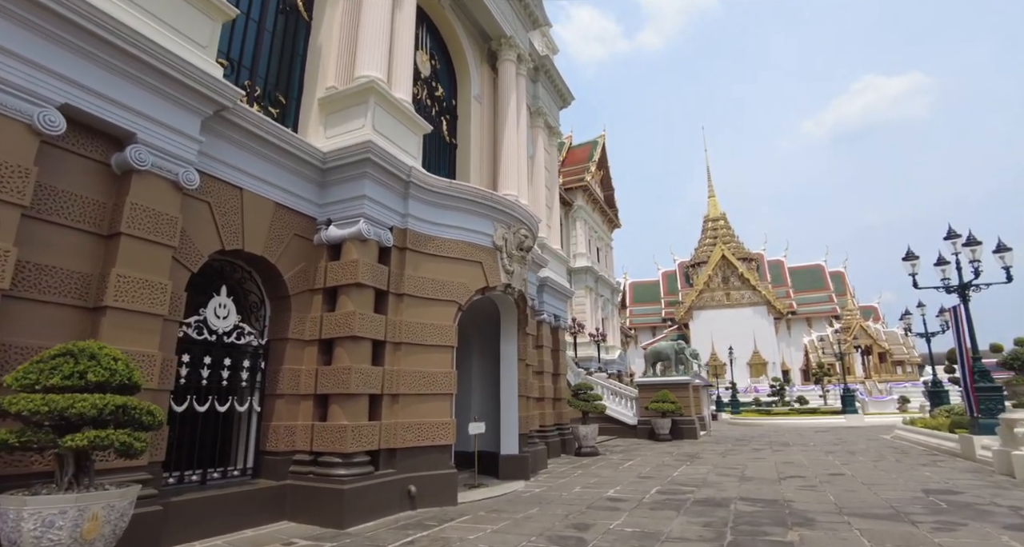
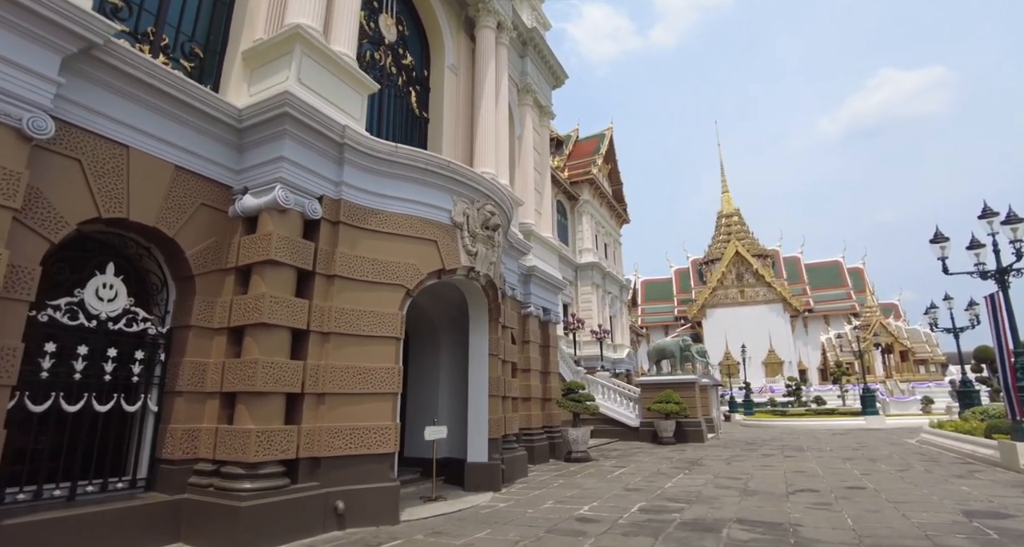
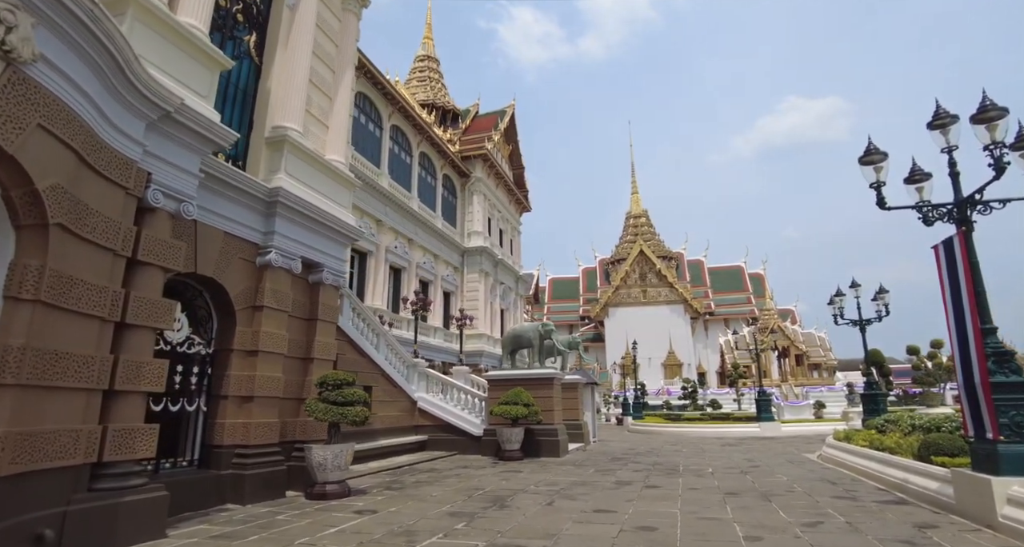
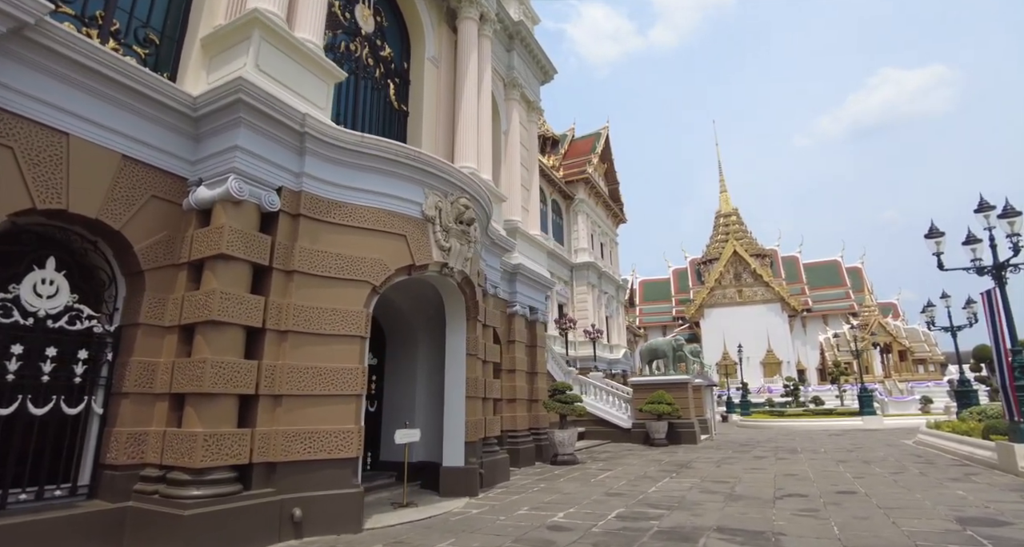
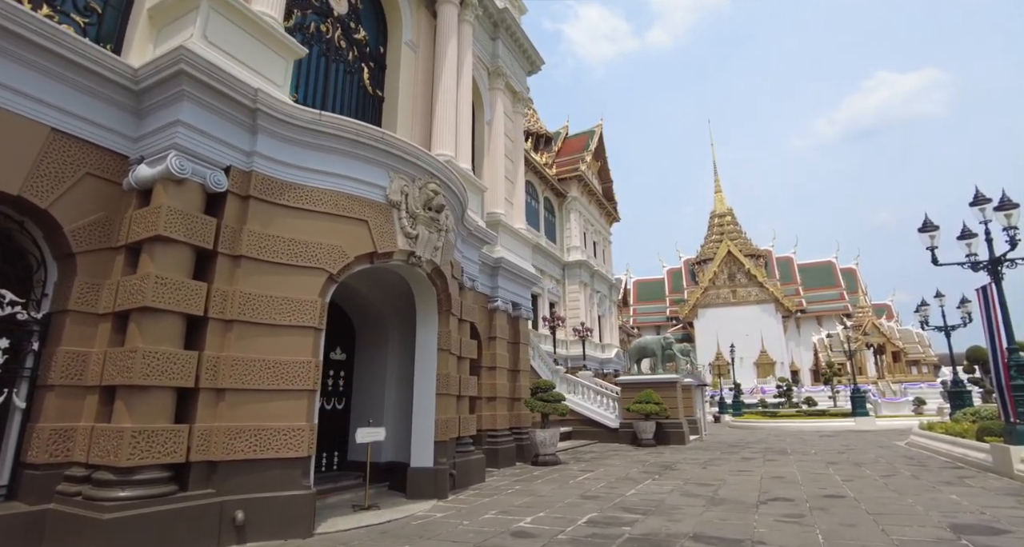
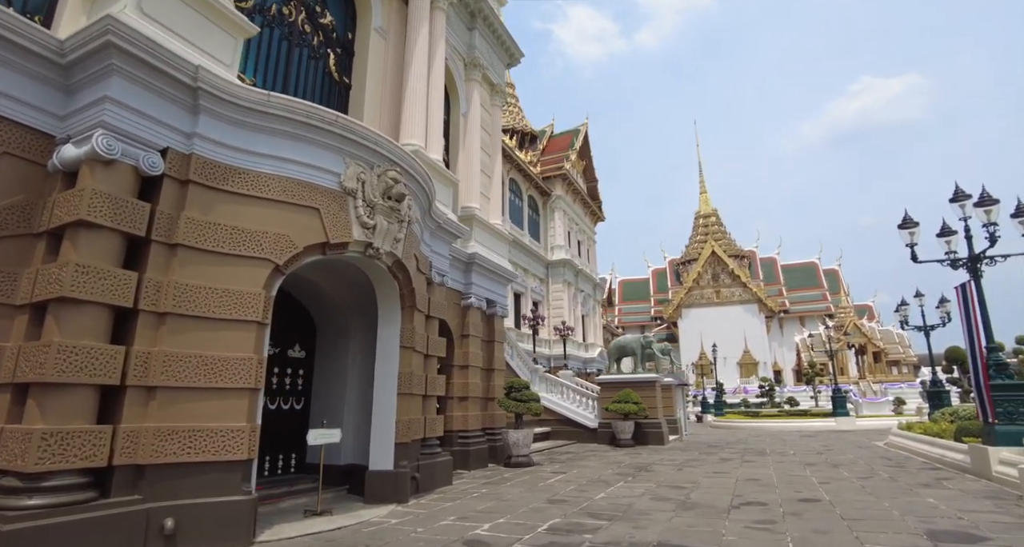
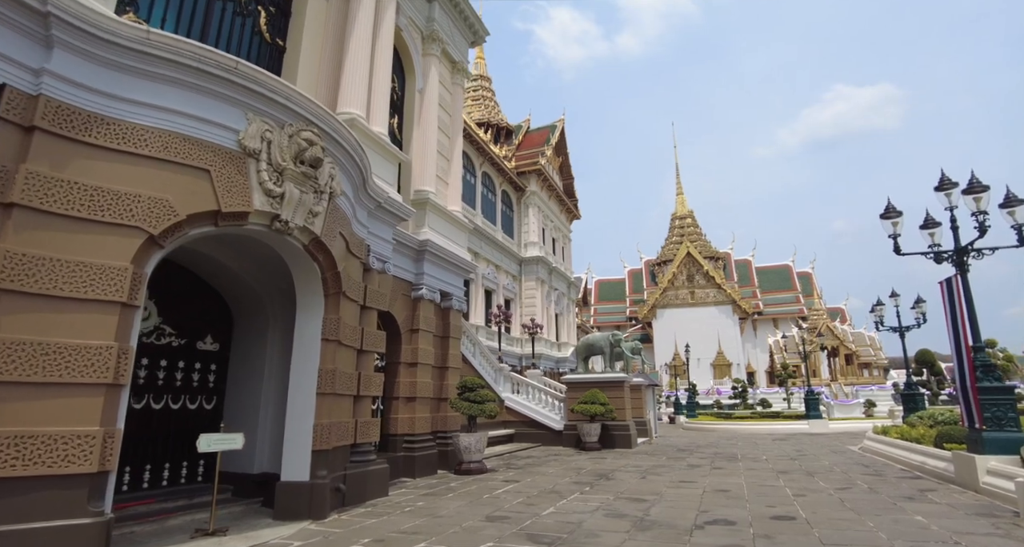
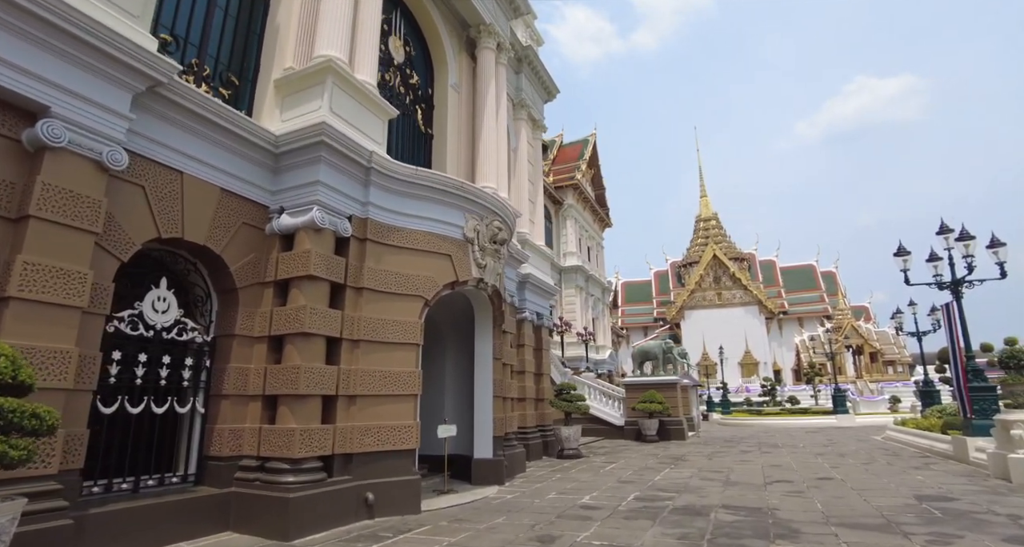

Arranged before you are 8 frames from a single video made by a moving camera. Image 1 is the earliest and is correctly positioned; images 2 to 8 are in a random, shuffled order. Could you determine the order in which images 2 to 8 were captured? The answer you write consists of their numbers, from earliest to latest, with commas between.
8, 2, 4, 5, 6, 7, 3
